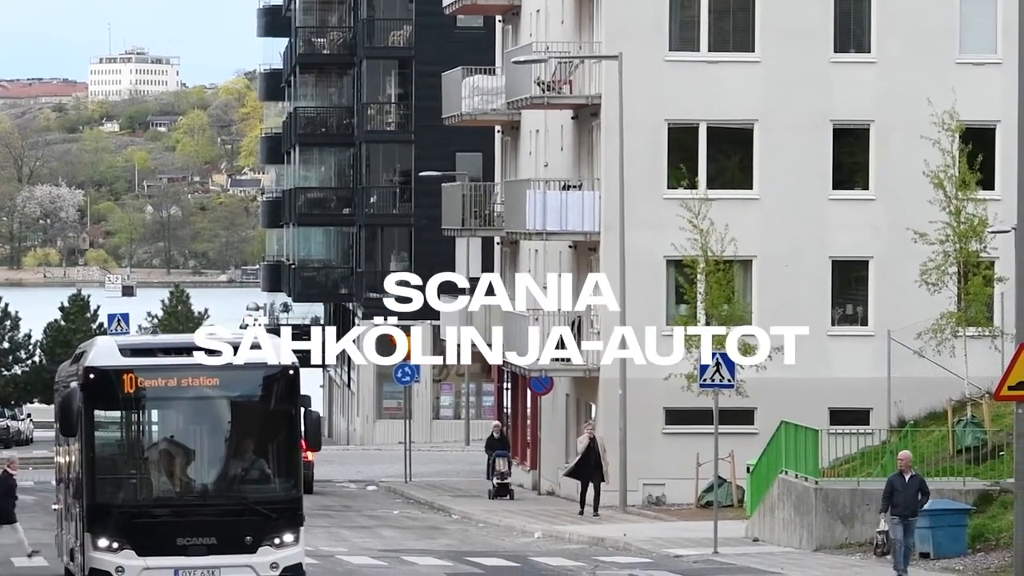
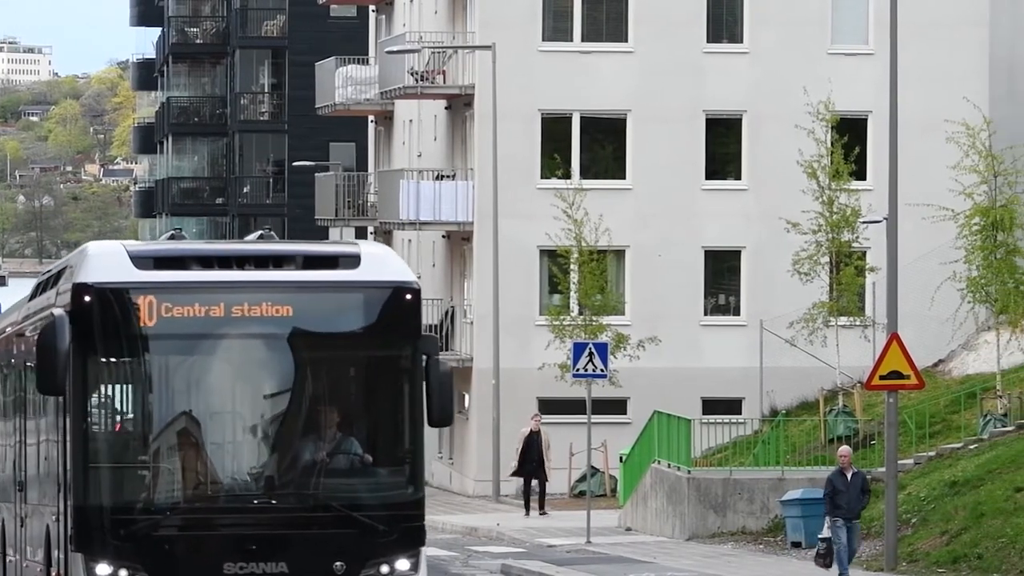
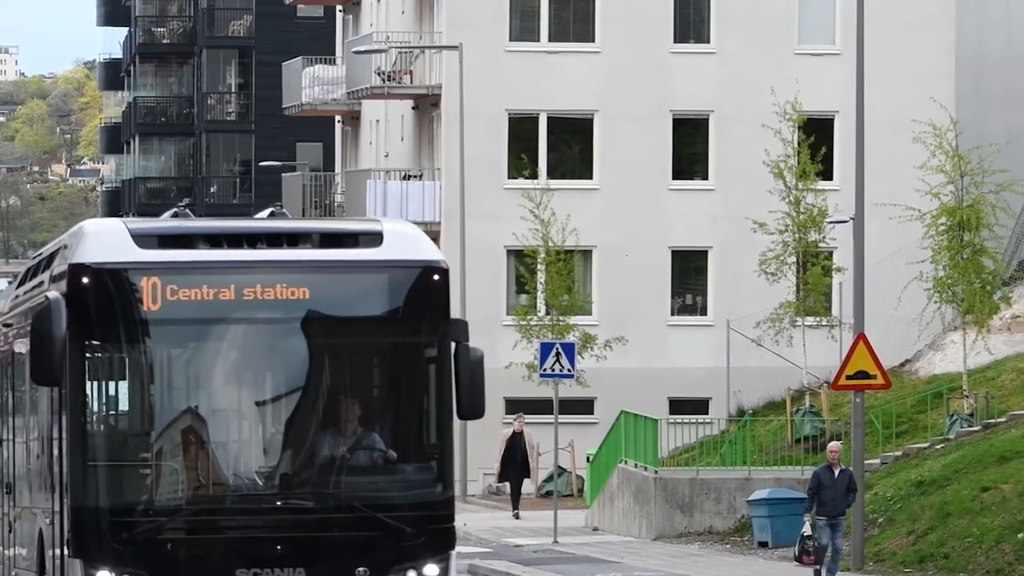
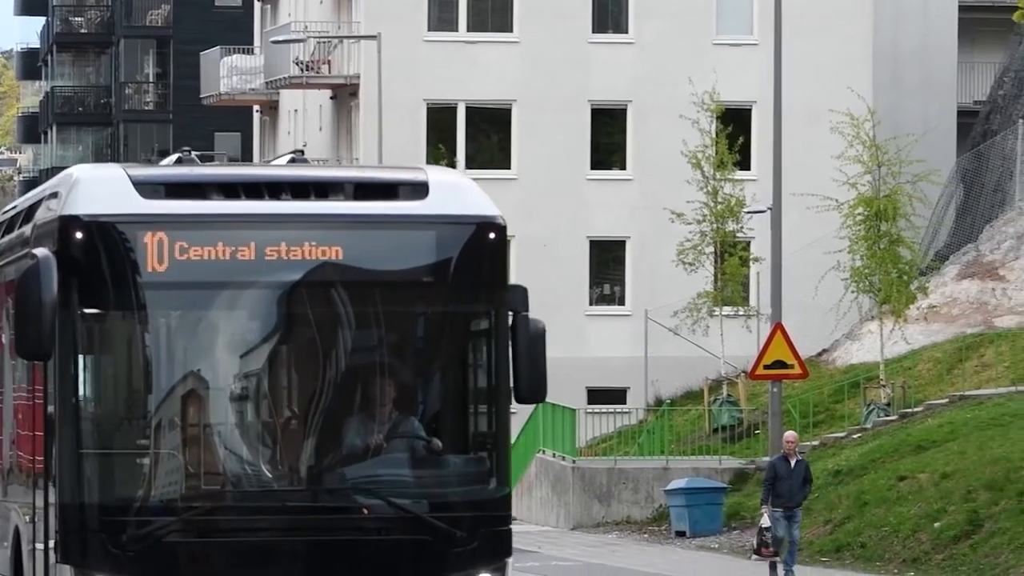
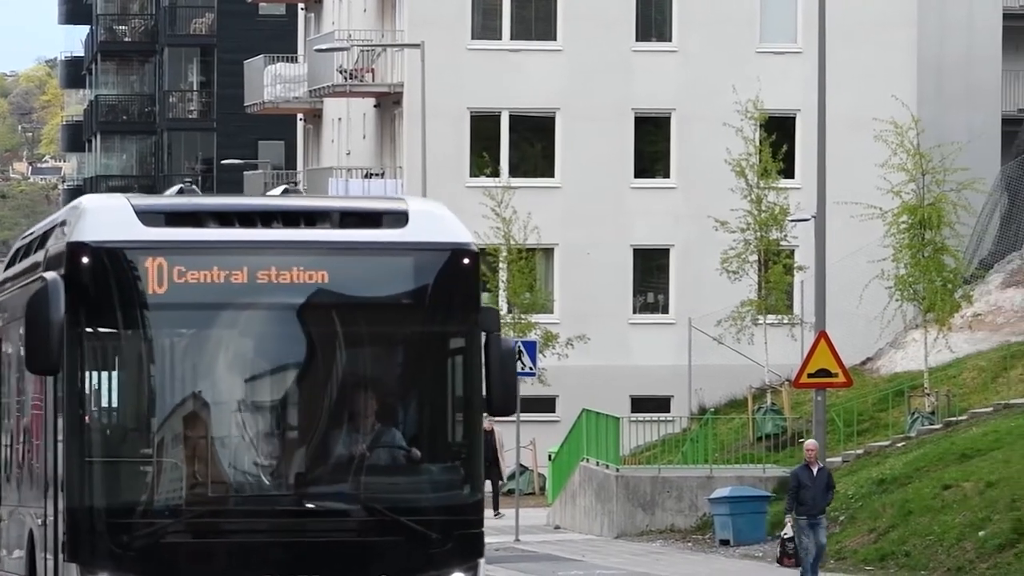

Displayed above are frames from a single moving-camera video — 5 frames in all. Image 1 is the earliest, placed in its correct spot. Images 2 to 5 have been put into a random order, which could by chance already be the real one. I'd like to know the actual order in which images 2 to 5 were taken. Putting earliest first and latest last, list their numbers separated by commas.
2, 3, 5, 4
